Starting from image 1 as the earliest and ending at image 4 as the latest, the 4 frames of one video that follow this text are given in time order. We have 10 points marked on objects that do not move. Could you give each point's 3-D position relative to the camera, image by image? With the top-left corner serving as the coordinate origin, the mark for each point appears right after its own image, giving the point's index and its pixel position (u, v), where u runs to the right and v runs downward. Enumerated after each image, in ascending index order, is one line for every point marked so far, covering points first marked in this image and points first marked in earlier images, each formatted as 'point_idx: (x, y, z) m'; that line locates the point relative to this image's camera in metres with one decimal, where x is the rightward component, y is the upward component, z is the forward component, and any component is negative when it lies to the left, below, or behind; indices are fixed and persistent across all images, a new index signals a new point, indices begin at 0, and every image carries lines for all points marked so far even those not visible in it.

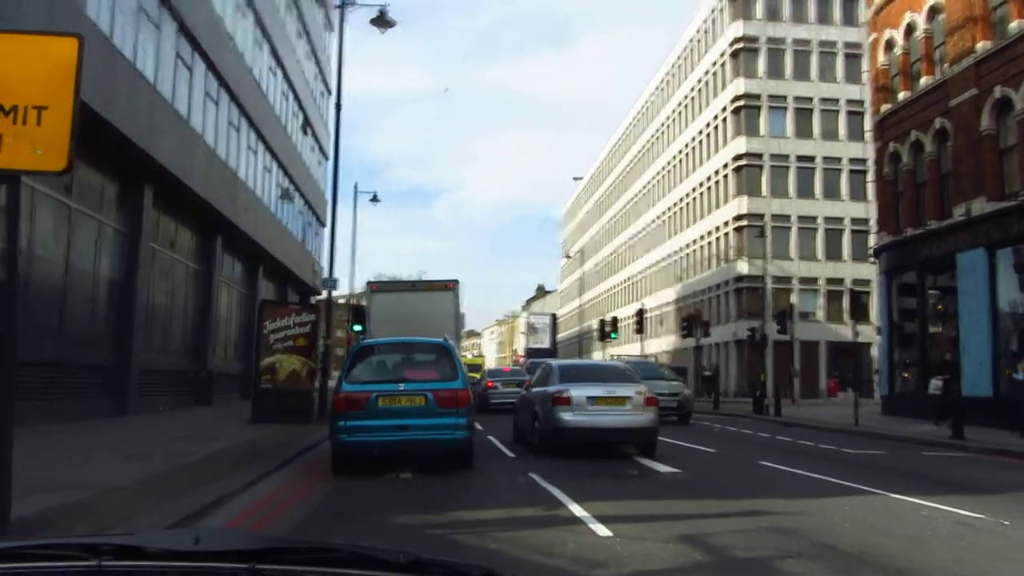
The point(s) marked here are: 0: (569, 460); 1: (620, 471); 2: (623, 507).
0: (+0.9, -2.8, +14.1) m
1: (+1.5, -2.6, +12.2) m
2: (+1.1, -2.1, +8.3) m
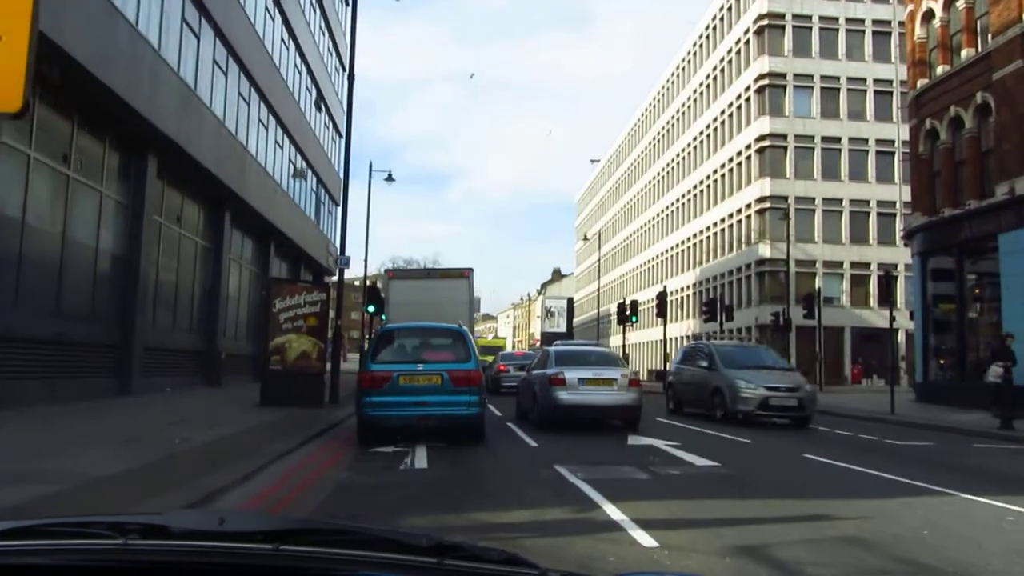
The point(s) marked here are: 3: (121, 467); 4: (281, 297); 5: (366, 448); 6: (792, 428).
0: (+1.2, -2.5, +13.2) m
1: (+1.8, -2.3, +11.3) m
2: (+1.3, -1.9, +7.3) m
3: (-5.1, -2.3, +11.1) m
4: (-5.2, -0.2, +19.4) m
5: (-2.6, -2.9, +15.3) m
6: (+5.8, -2.9, +17.7) m
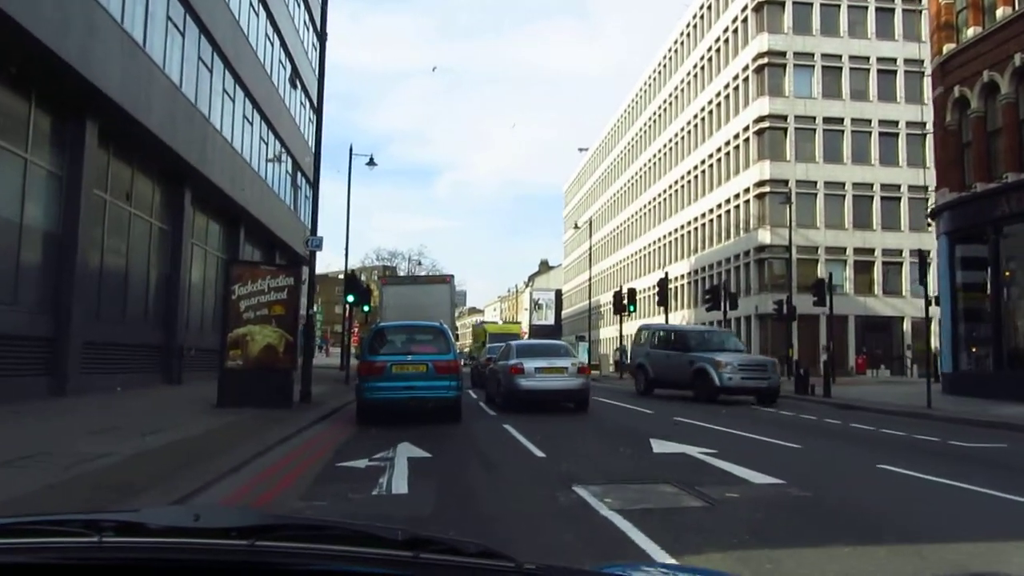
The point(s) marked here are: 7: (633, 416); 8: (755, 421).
0: (+1.2, -2.2, +10.8) m
1: (+1.9, -2.0, +8.9) m
2: (+1.4, -1.6, +5.0) m
3: (-5.0, -2.0, +8.6) m
4: (-5.3, +0.1, +16.9) m
5: (-2.6, -2.6, +12.9) m
6: (+5.7, -2.5, +15.4) m
7: (+2.8, -2.9, +19.7) m
8: (+4.7, -2.6, +16.9) m
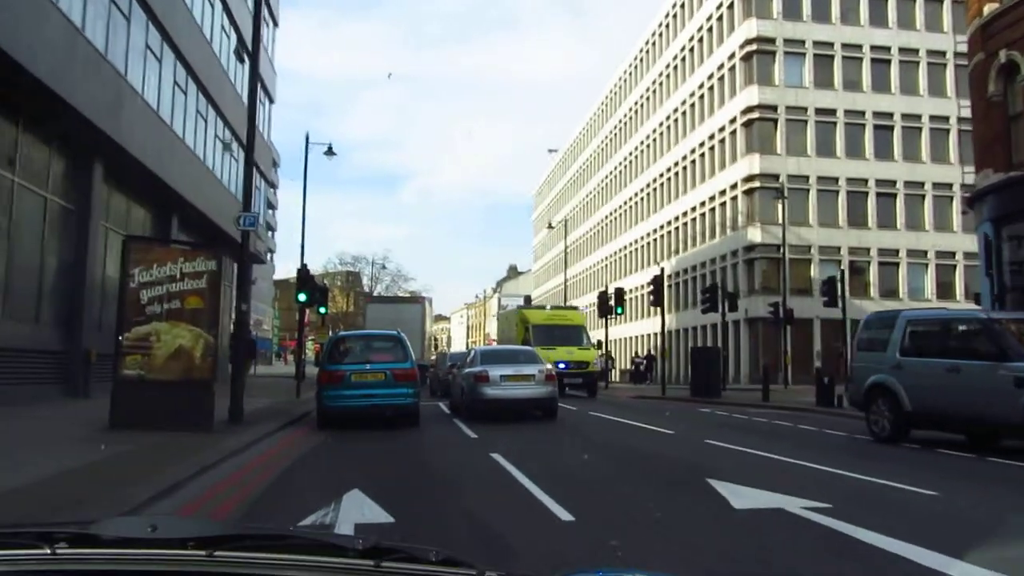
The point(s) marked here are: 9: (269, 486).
0: (+1.3, -1.9, +7.1) m
1: (+2.0, -1.7, +5.2) m
2: (+1.7, -1.3, +1.2) m
3: (-4.9, -1.8, +4.6) m
4: (-5.5, +0.3, +12.9) m
5: (-2.7, -2.3, +9.0) m
6: (+5.6, -2.3, +11.8) m
7: (+2.5, -2.7, +16.0) m
8: (+4.5, -2.4, +13.3) m
9: (-3.0, -2.4, +10.3) m
